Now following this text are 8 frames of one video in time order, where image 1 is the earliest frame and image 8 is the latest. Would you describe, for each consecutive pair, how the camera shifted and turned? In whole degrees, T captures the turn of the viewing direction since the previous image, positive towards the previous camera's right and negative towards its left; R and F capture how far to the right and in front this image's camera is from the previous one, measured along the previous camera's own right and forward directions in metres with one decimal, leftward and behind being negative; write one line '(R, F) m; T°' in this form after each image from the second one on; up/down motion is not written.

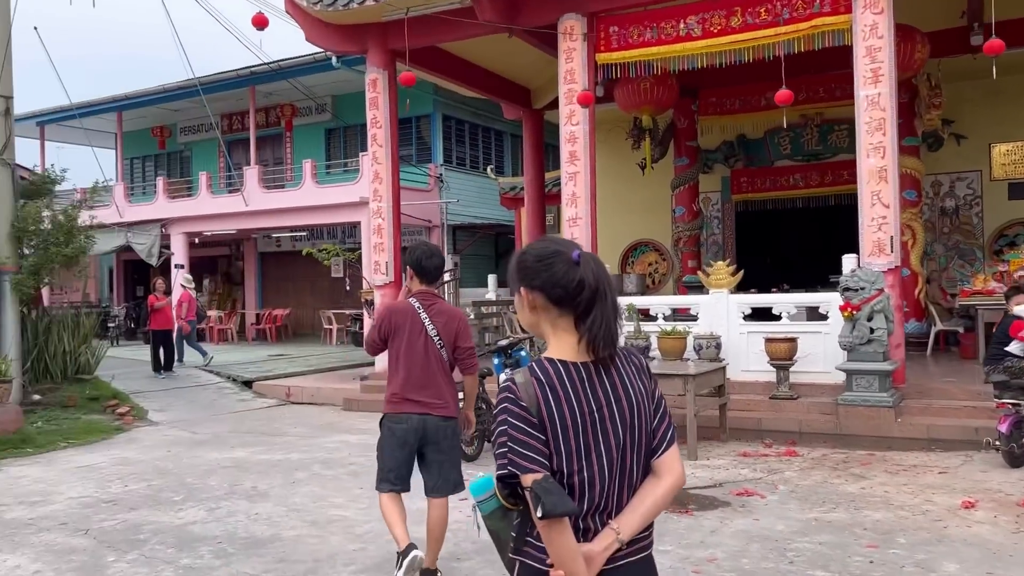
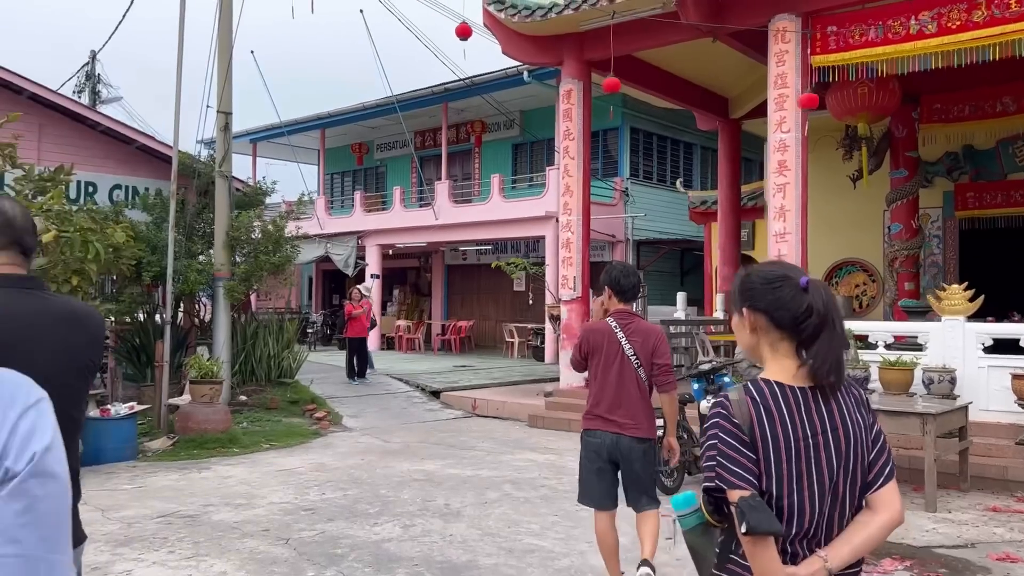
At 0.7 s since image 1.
(-0.3, +0.4) m; -12°
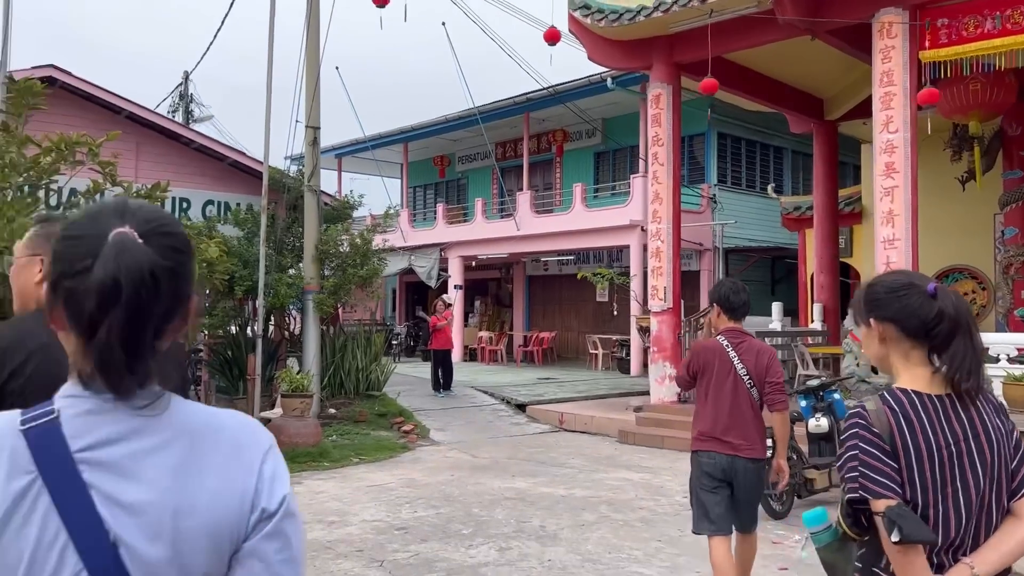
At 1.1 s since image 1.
(-0.1, +0.2) m; -6°
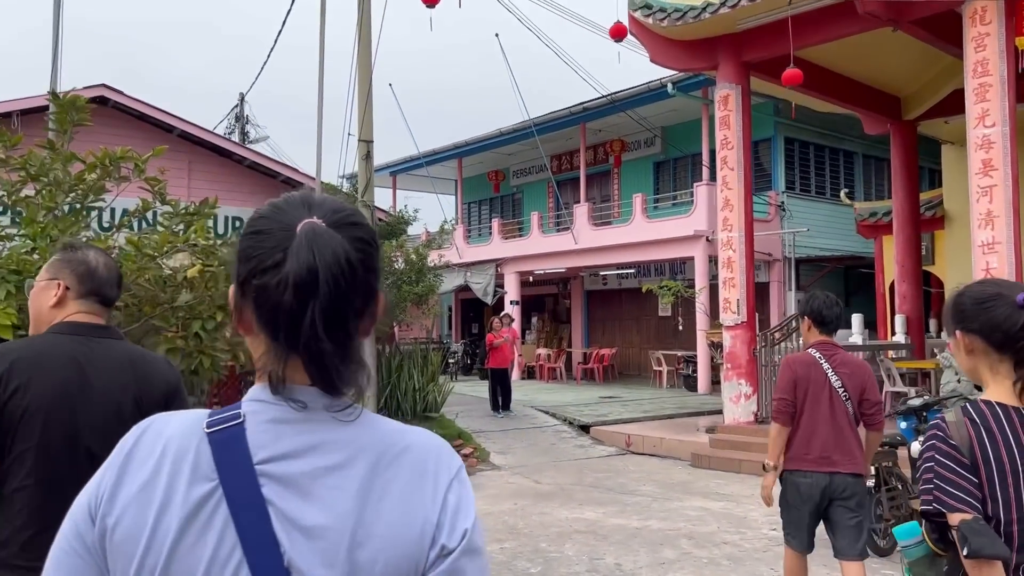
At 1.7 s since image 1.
(-0.1, +0.4) m; -4°
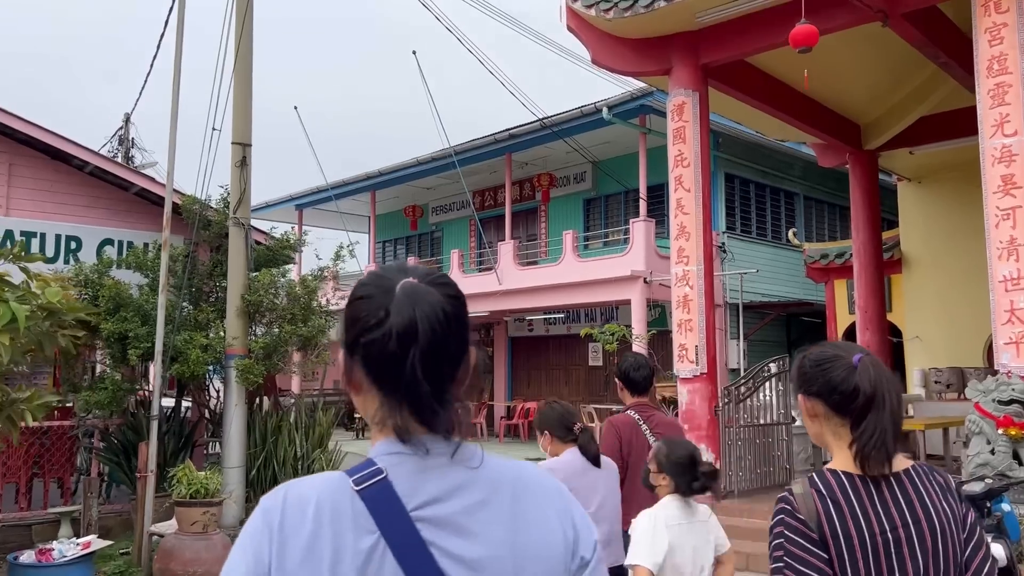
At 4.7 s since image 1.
(+0.1, +1.7) m; +6°
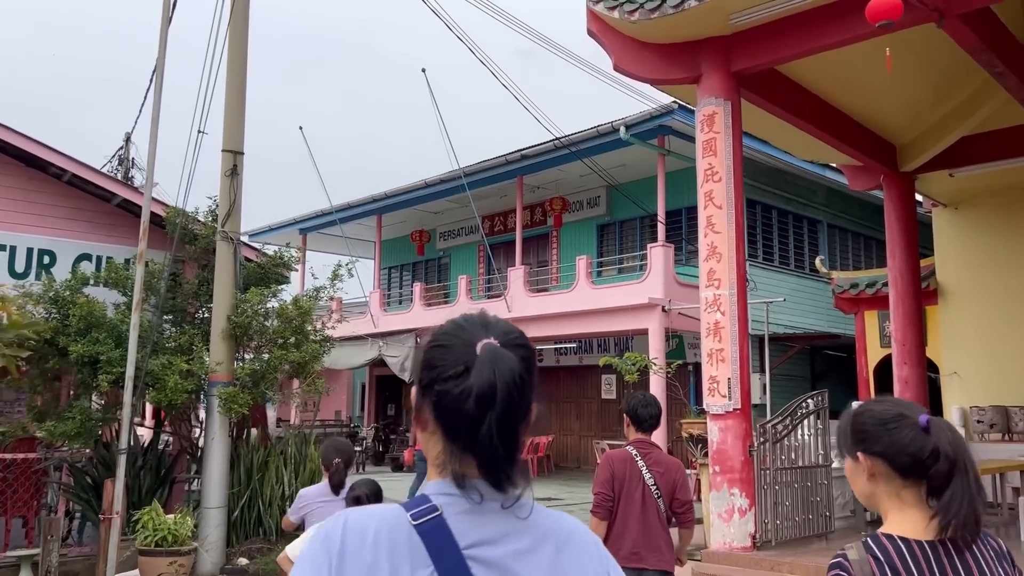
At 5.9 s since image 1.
(-0.1, +0.7) m; -1°
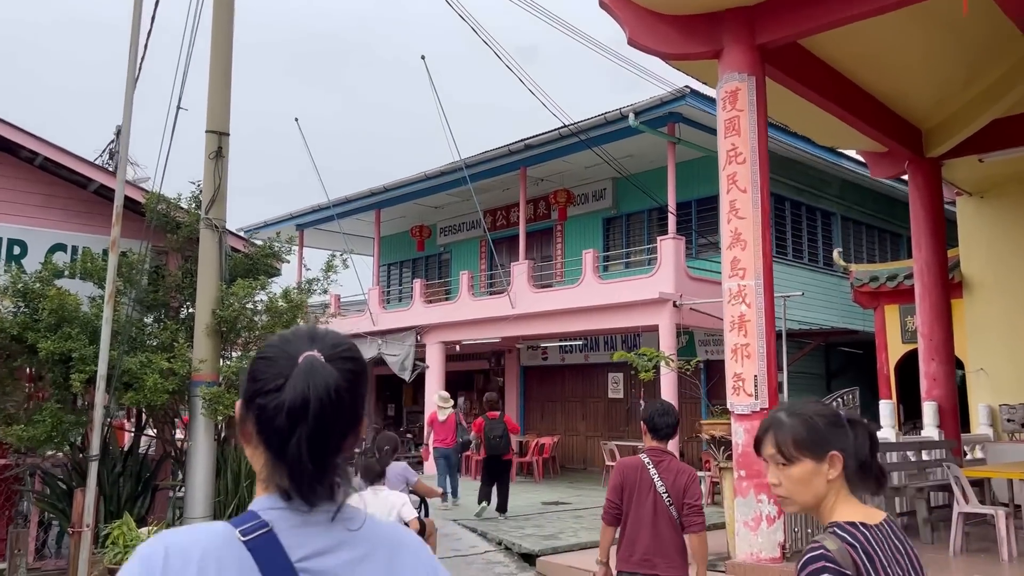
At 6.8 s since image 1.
(-0.1, +0.5) m; 0°
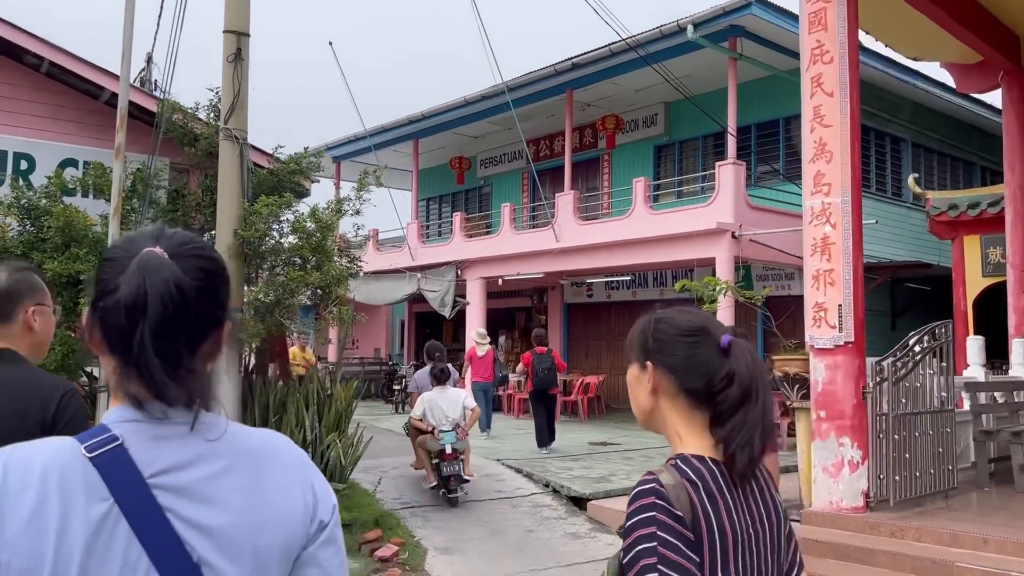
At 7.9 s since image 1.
(-0.1, +0.6) m; -3°
